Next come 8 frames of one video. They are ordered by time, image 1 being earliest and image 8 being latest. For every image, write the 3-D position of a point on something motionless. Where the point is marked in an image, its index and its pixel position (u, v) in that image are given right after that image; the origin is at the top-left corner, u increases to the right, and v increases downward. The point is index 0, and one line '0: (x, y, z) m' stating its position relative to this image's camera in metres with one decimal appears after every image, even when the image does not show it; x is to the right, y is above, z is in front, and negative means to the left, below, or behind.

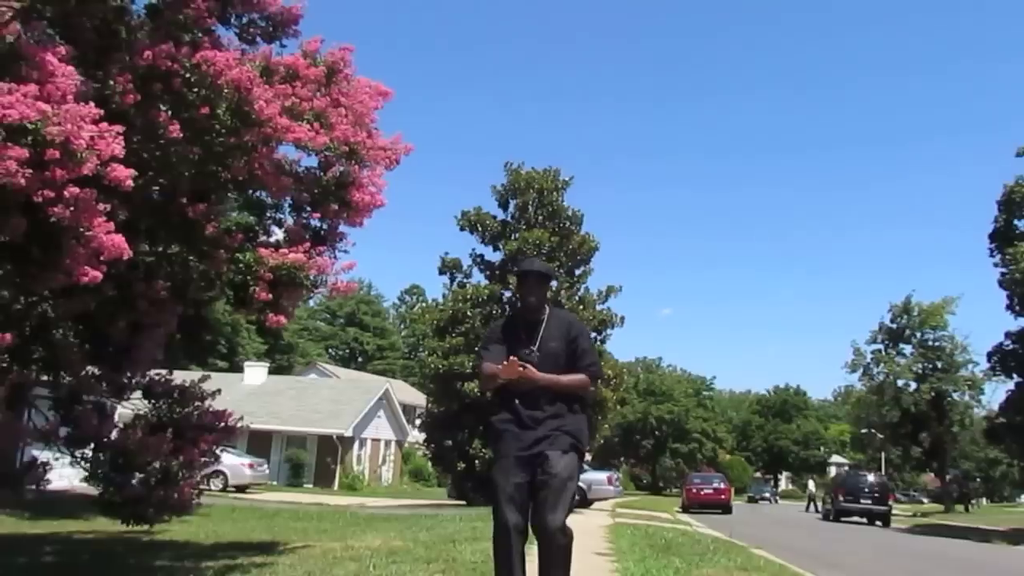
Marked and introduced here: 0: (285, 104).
0: (-2.2, +1.7, +9.1) m
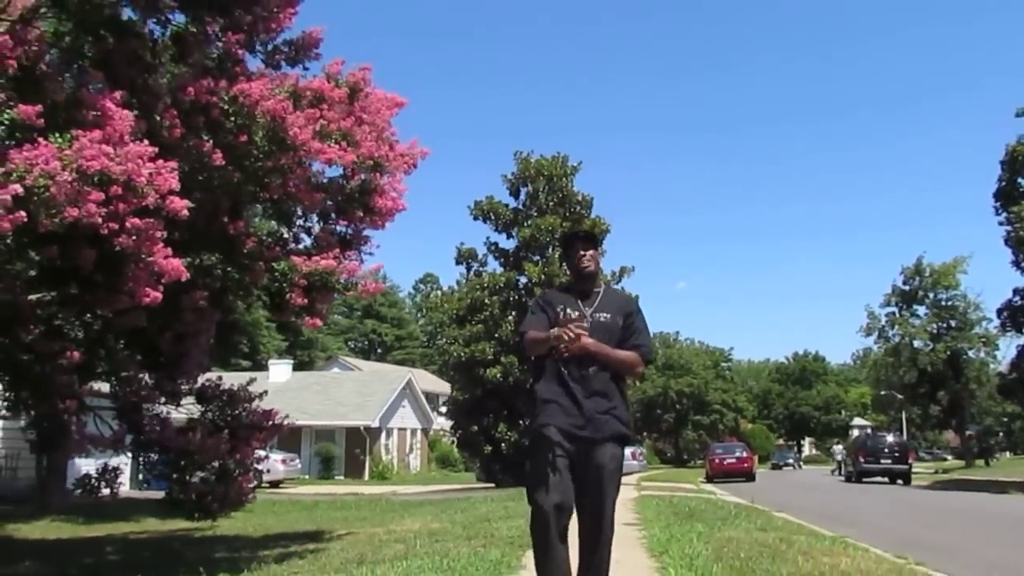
0: (-2.1, +1.6, +9.8) m
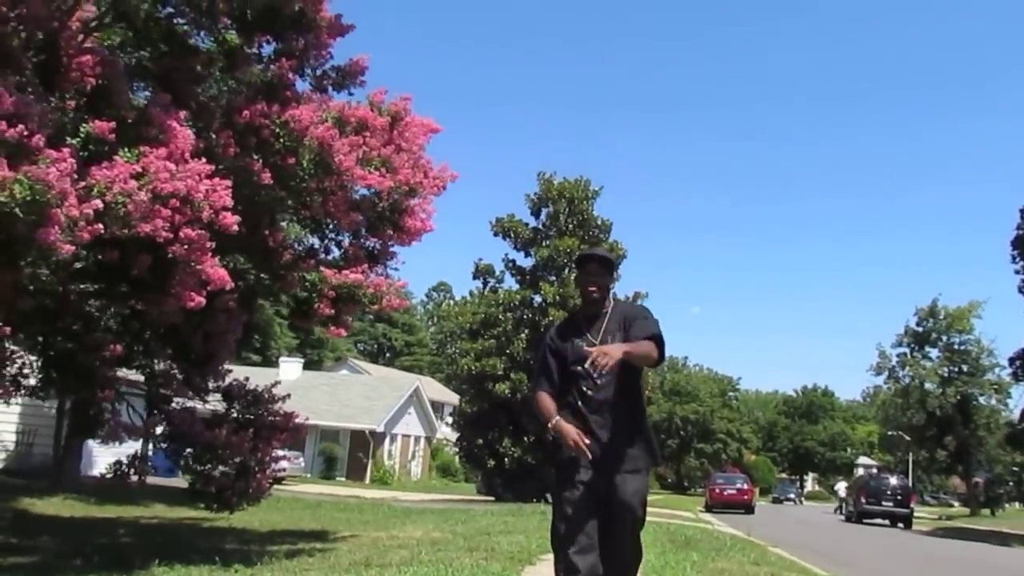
0: (-1.7, +1.5, +10.4) m
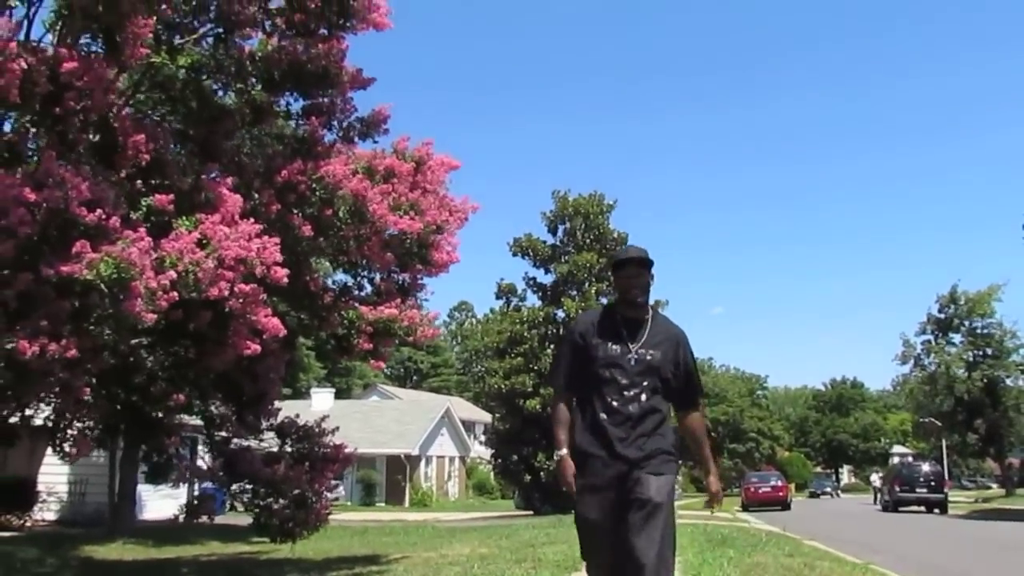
0: (-1.5, +1.0, +11.1) m
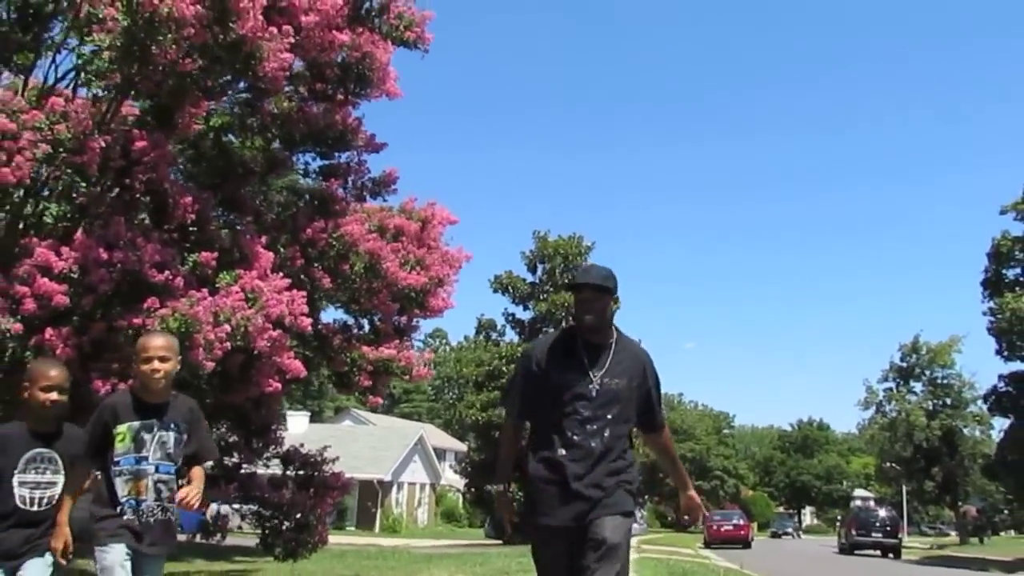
0: (-1.6, +0.4, +12.4) m
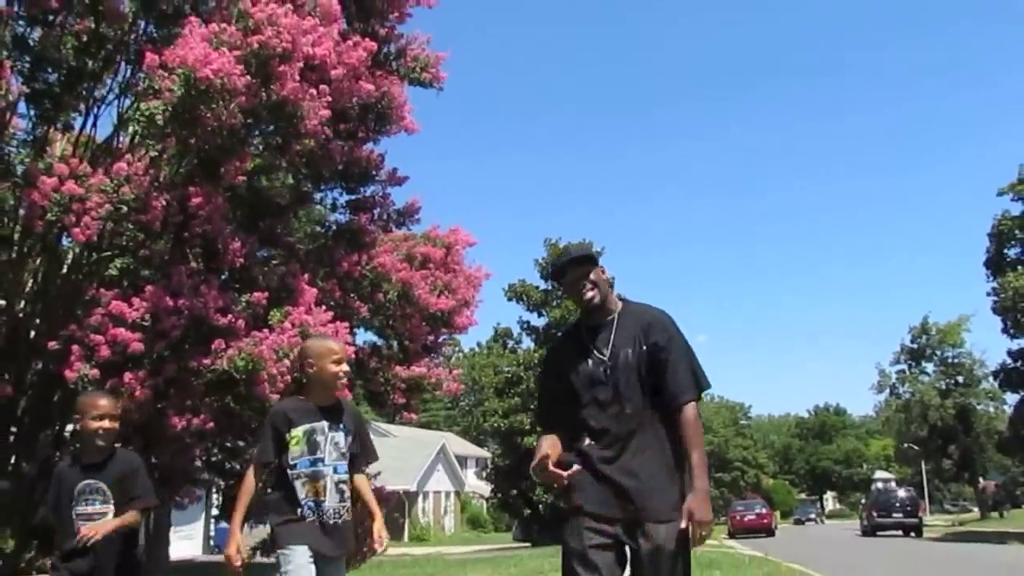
0: (-1.3, +0.1, +13.3) m
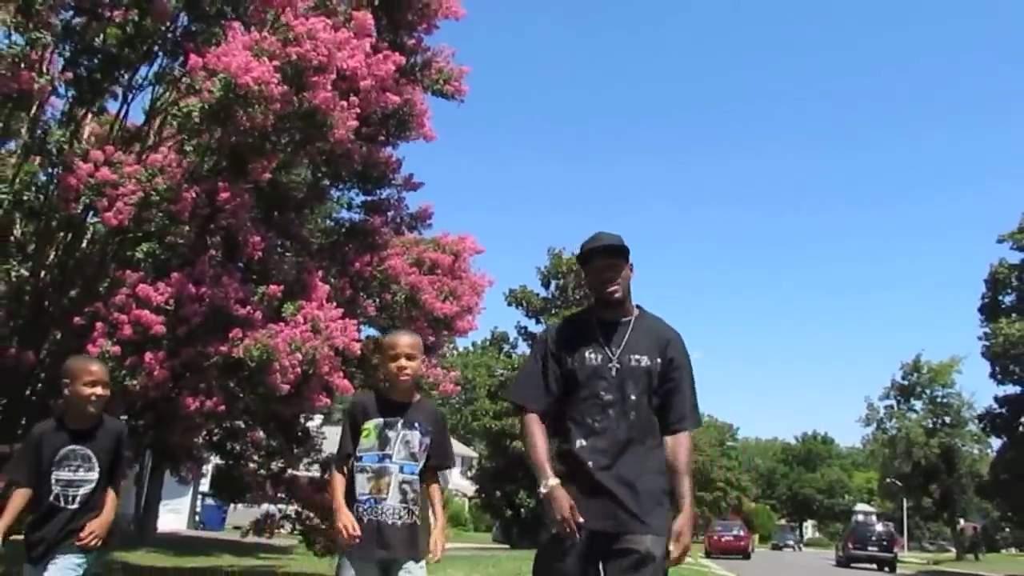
0: (-1.3, 0.0, +13.8) m
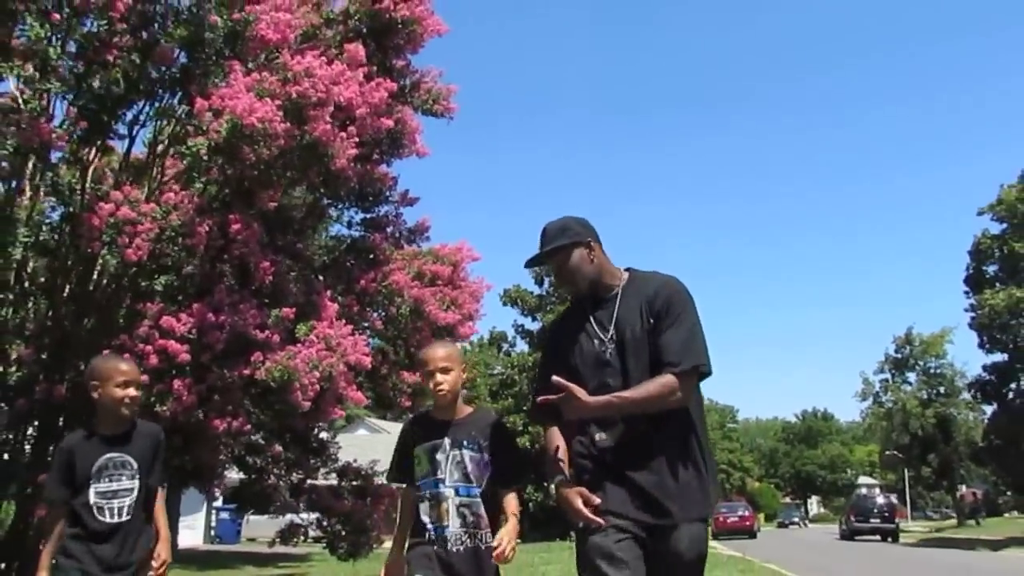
0: (-1.3, -0.1, +14.4) m
